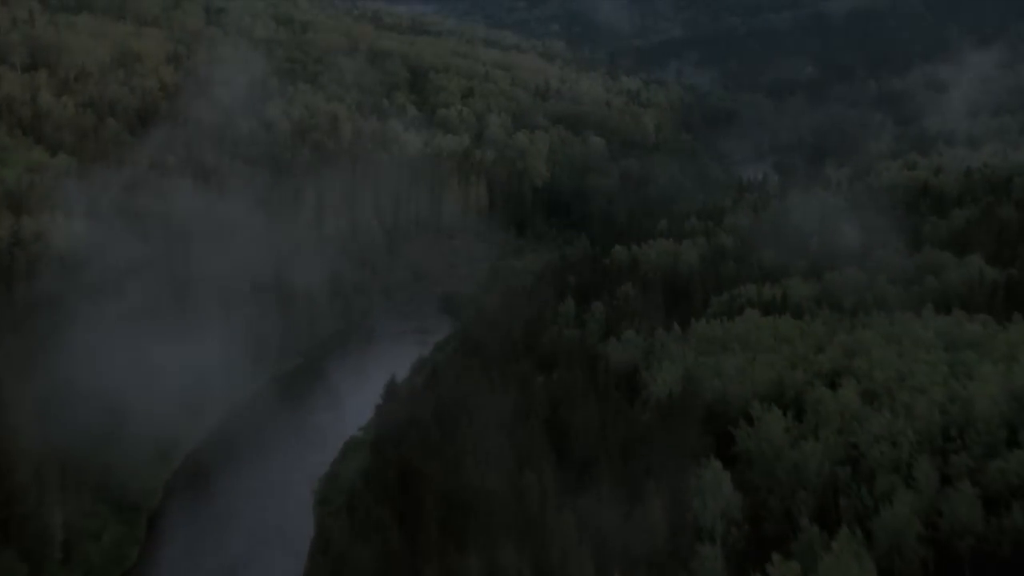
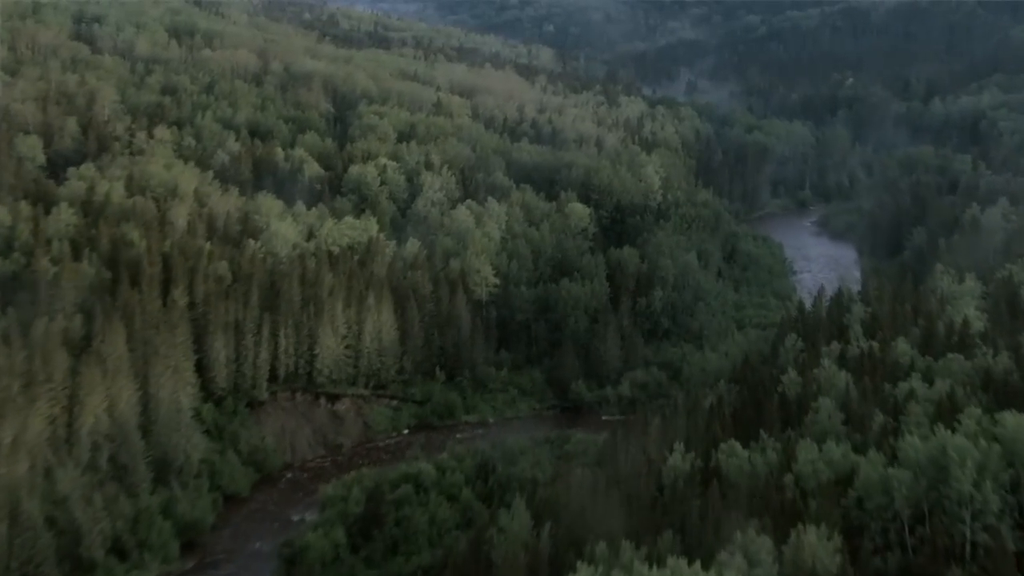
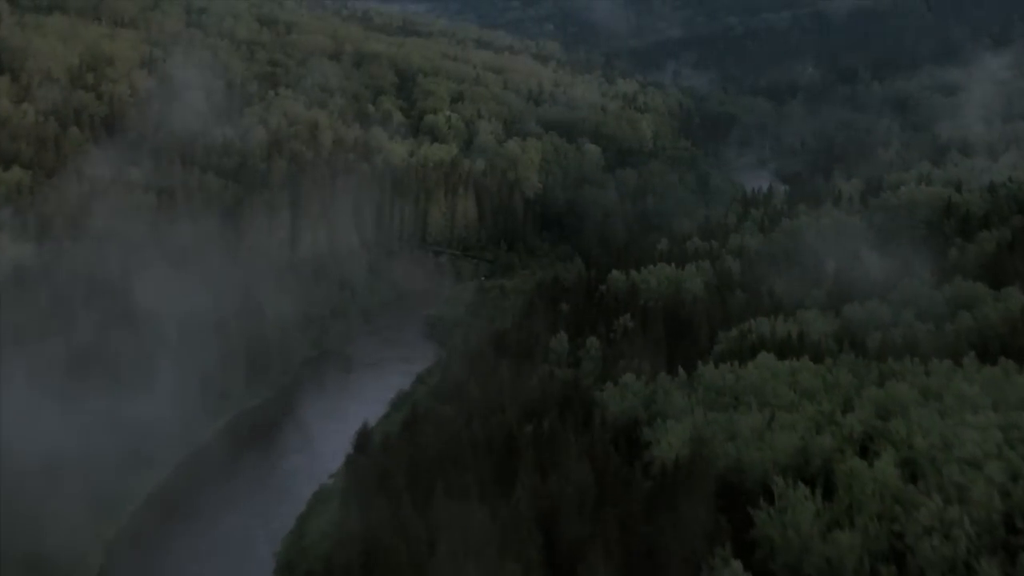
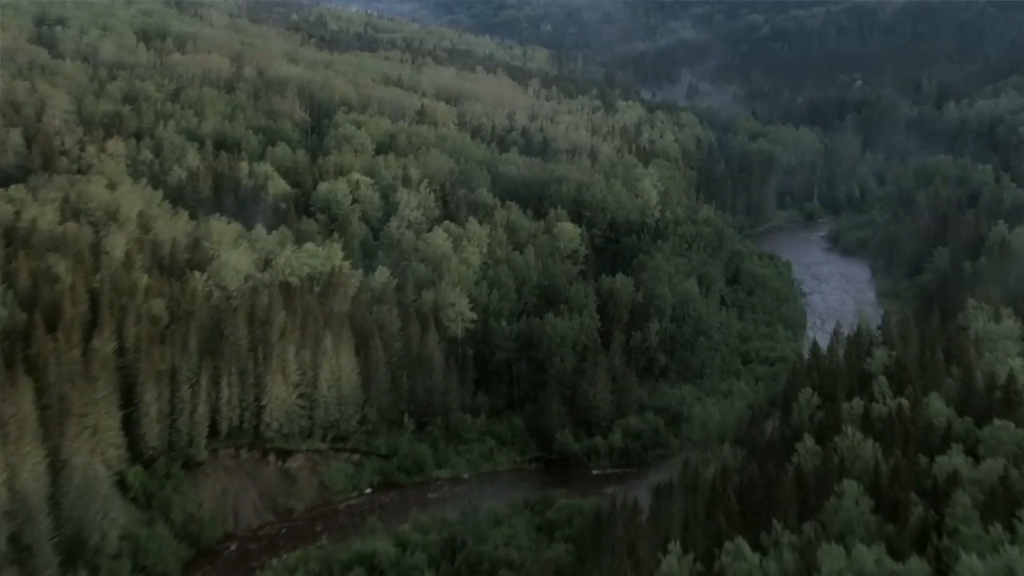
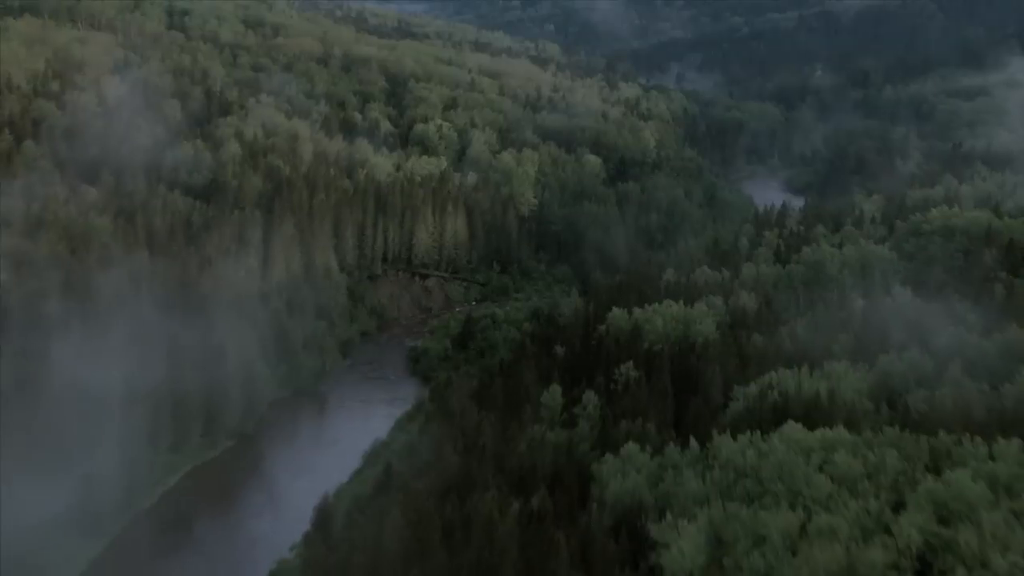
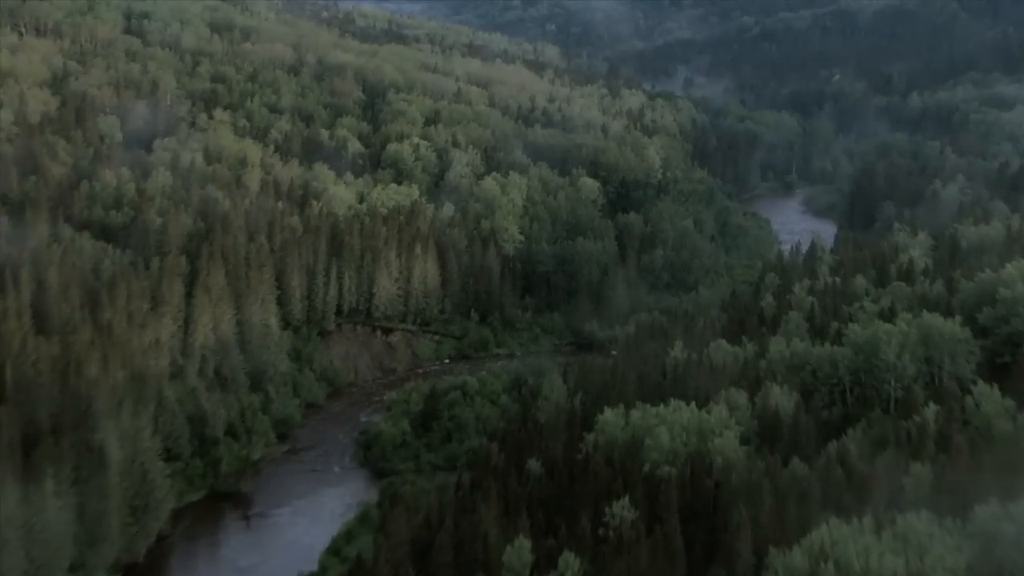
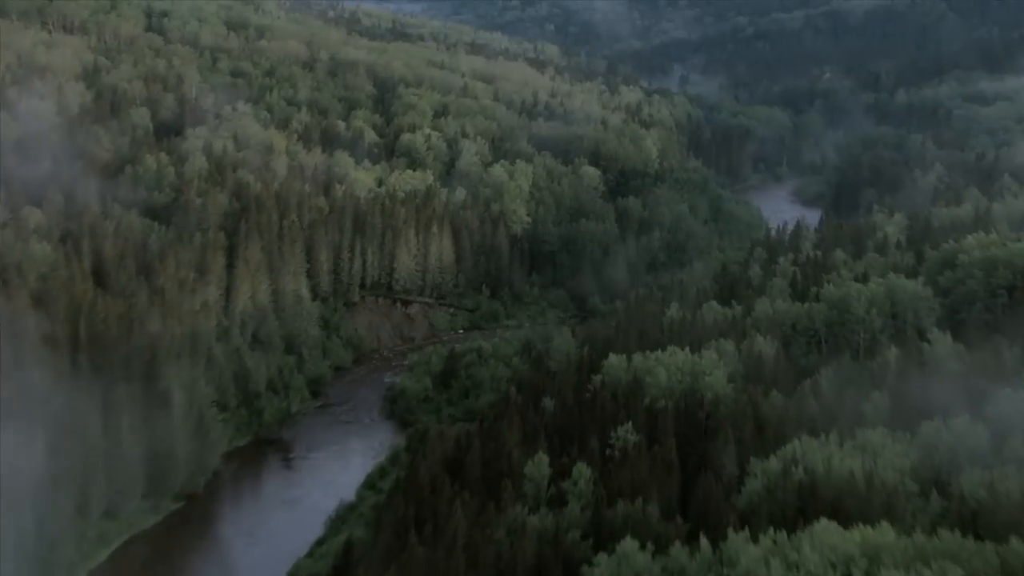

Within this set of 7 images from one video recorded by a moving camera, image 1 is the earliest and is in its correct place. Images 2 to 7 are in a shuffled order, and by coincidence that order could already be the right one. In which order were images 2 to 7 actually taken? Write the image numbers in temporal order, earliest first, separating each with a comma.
3, 5, 7, 6, 2, 4
